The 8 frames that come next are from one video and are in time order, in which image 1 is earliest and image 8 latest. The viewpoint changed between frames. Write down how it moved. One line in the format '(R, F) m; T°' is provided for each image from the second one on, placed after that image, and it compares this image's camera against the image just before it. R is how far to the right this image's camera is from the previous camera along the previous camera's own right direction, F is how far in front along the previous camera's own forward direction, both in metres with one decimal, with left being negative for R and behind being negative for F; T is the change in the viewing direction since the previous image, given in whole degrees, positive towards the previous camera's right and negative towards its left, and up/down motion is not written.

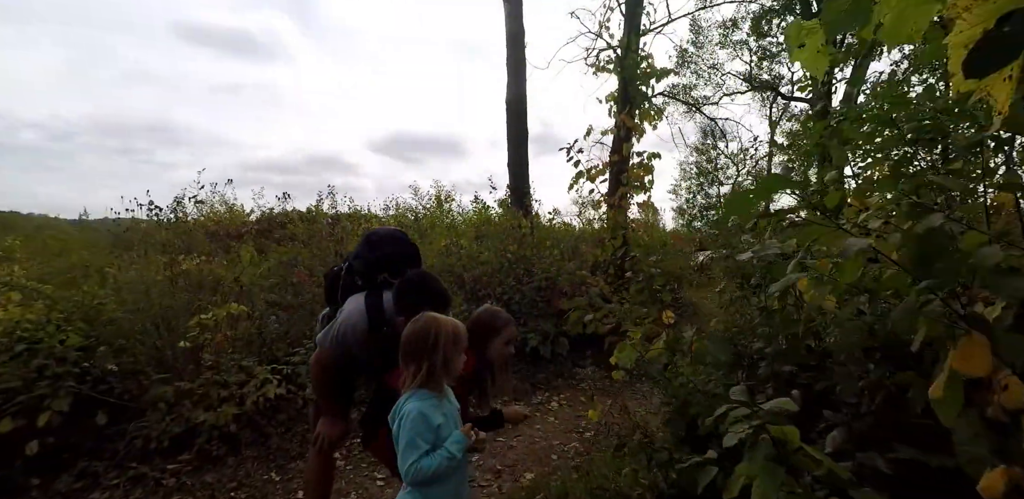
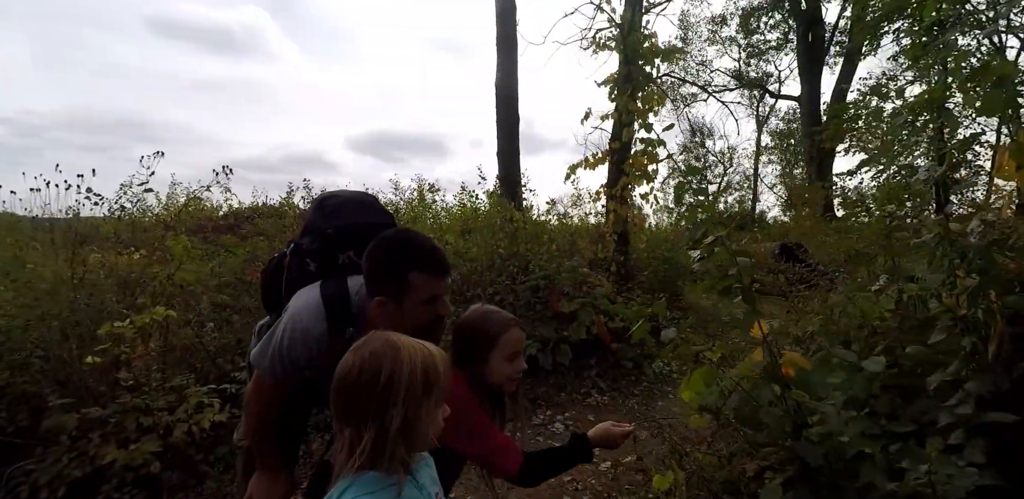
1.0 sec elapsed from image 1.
(-0.1, +0.7) m; +2°
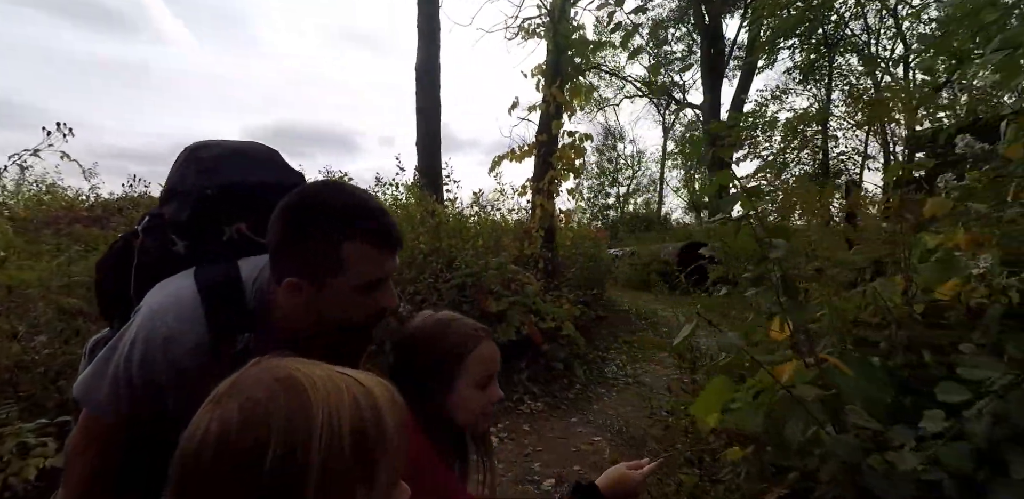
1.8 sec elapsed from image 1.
(-0.1, +0.5) m; +10°
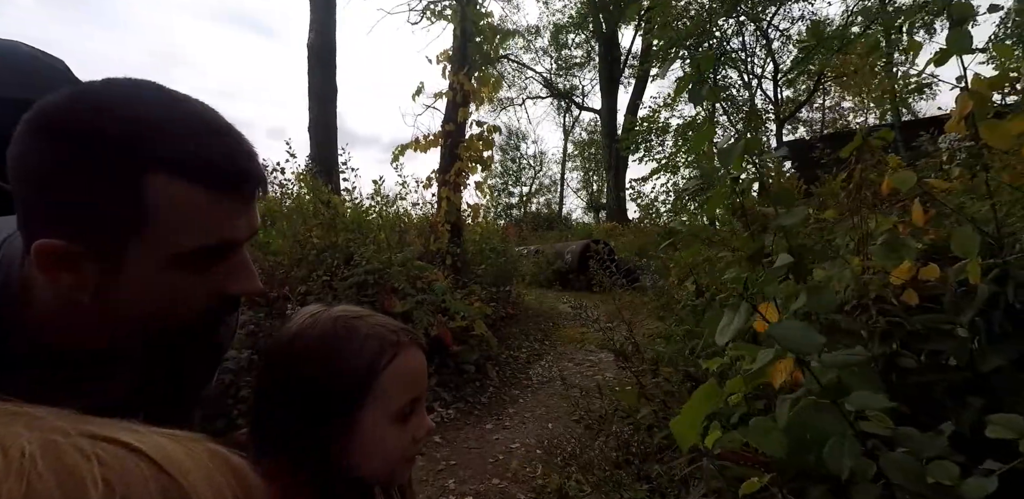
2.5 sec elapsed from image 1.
(0.0, +0.4) m; +11°
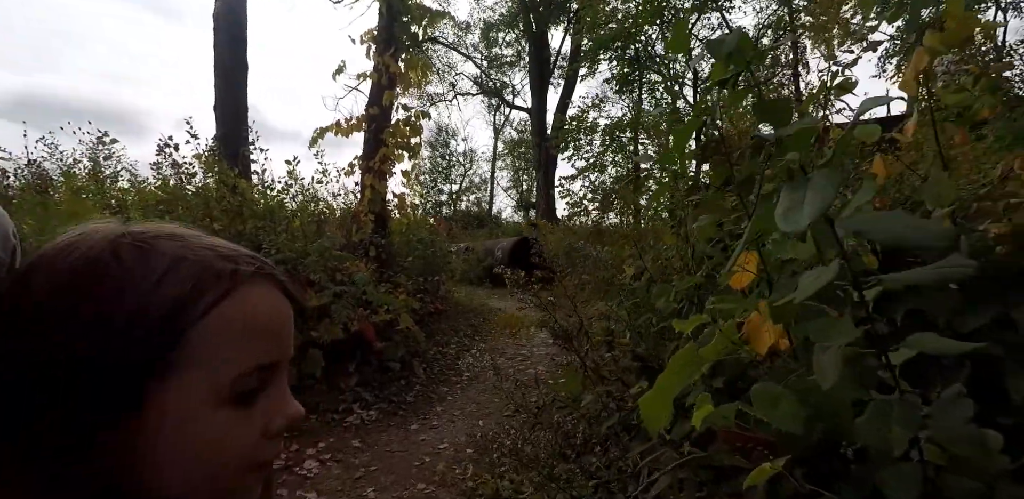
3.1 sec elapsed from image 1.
(0.0, +0.3) m; +8°
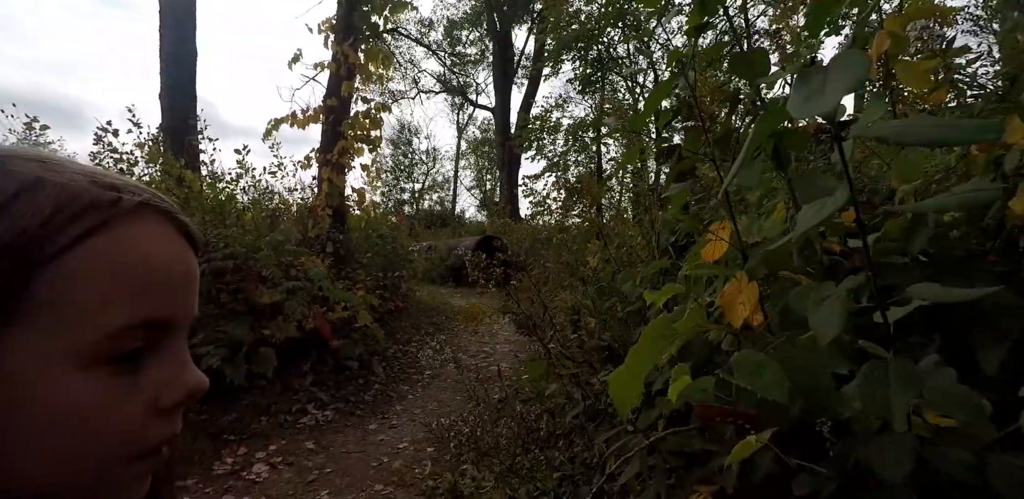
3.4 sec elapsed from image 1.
(0.0, +0.1) m; +4°
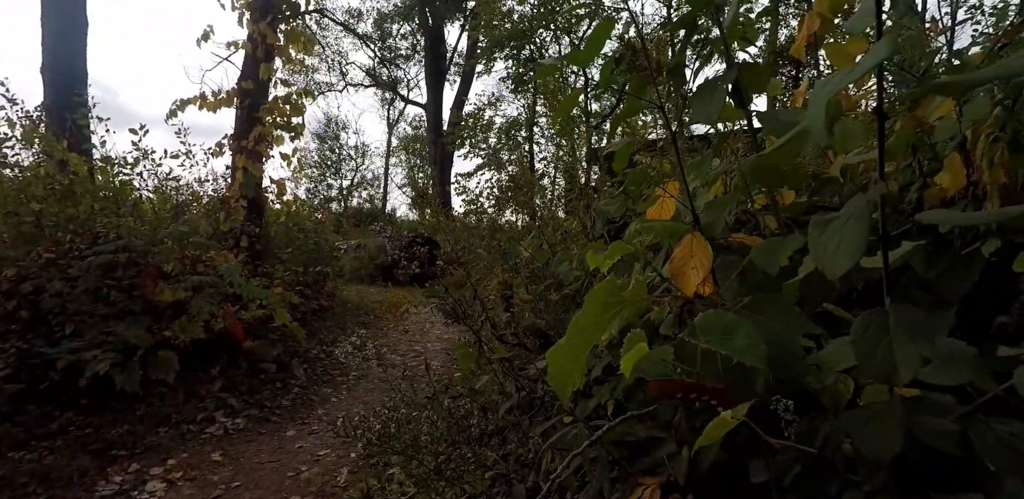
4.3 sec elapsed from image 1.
(0.0, +0.1) m; +7°
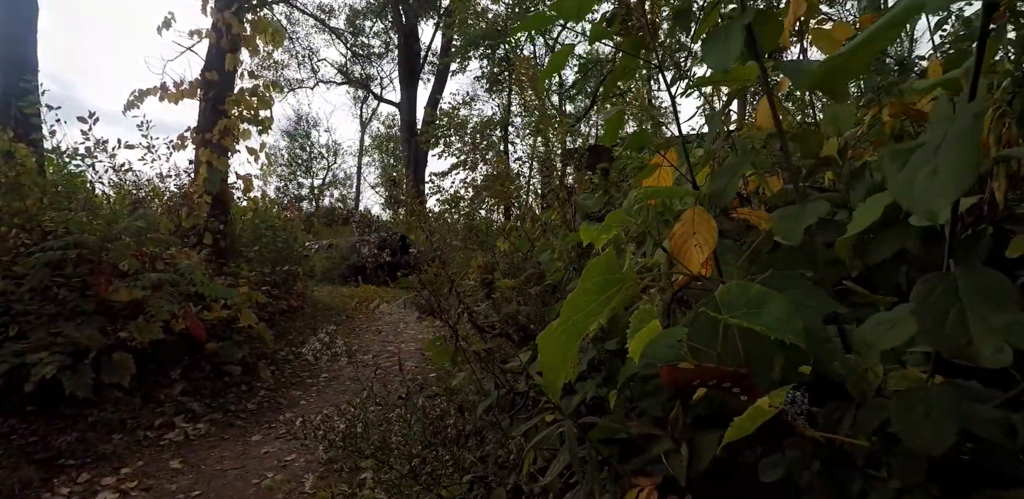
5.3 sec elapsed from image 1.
(0.0, +0.1) m; +3°
